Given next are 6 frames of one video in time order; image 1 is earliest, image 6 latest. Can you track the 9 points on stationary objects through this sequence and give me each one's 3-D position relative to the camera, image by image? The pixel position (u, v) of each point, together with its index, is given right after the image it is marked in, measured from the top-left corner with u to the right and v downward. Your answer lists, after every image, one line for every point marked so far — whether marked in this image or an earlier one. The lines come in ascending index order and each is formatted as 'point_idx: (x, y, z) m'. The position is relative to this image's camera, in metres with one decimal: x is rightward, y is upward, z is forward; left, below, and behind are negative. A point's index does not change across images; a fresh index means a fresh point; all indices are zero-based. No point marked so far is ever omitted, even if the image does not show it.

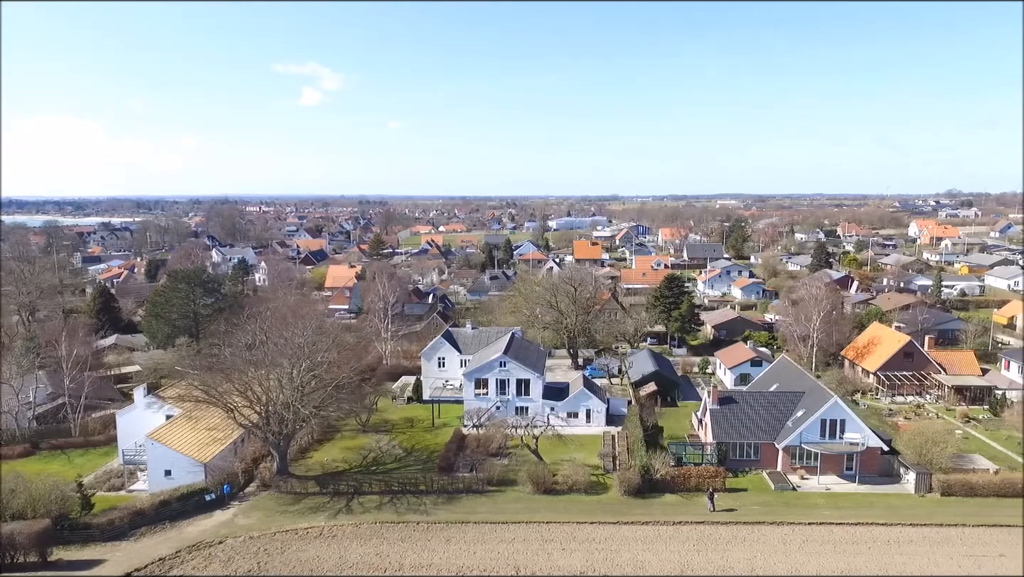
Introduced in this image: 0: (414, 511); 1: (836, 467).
0: (-2.2, -4.9, +15.3) m
1: (+7.7, -4.2, +16.5) m
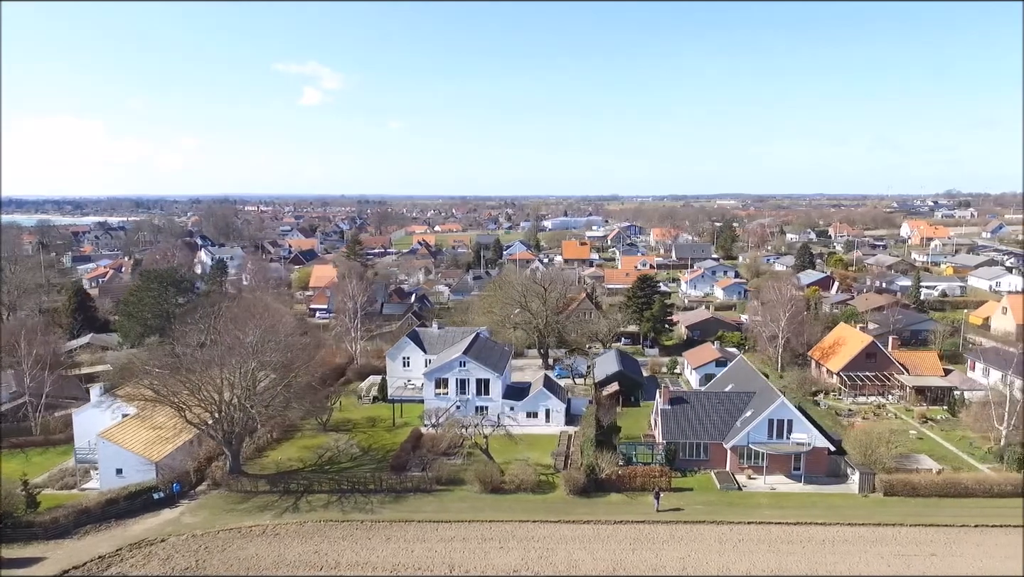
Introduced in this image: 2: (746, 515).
0: (-3.4, -4.9, +15.4) m
1: (+6.5, -4.3, +16.6) m
2: (+4.9, -4.8, +14.7) m
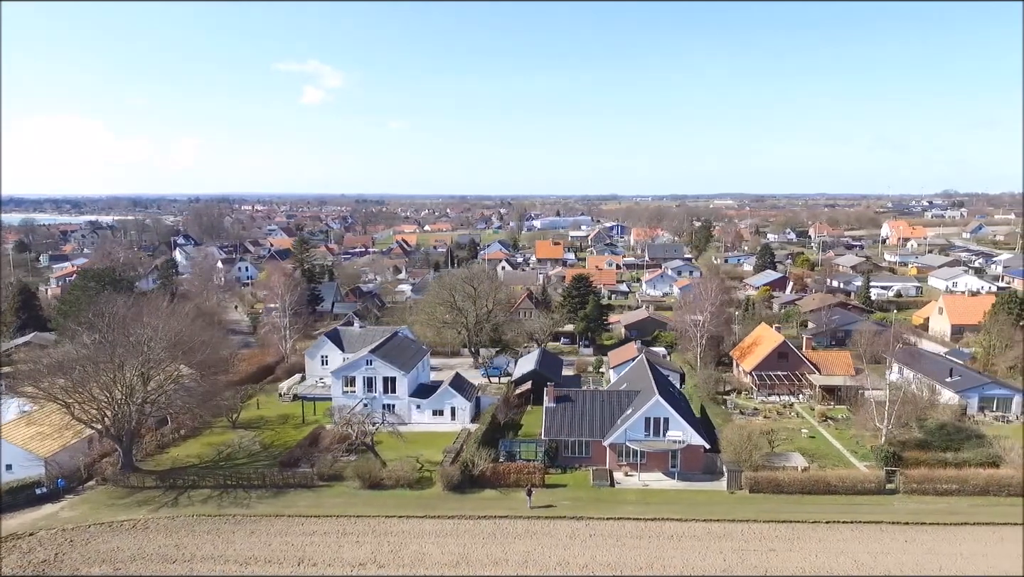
0: (-6.3, -4.9, +15.7) m
1: (+3.6, -4.3, +16.9) m
2: (+2.1, -4.8, +15.0) m
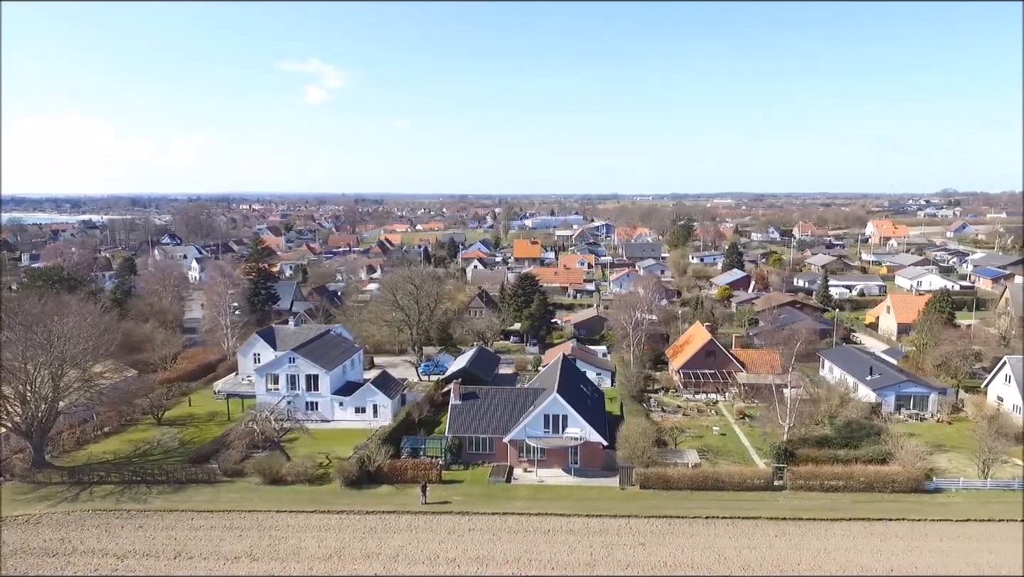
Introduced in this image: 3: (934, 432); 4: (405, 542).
0: (-8.7, -4.8, +15.9) m
1: (+1.2, -4.2, +17.1) m
2: (-0.4, -4.8, +15.2) m
3: (+11.5, -3.9, +19.0) m
4: (-2.1, -5.0, +13.7) m
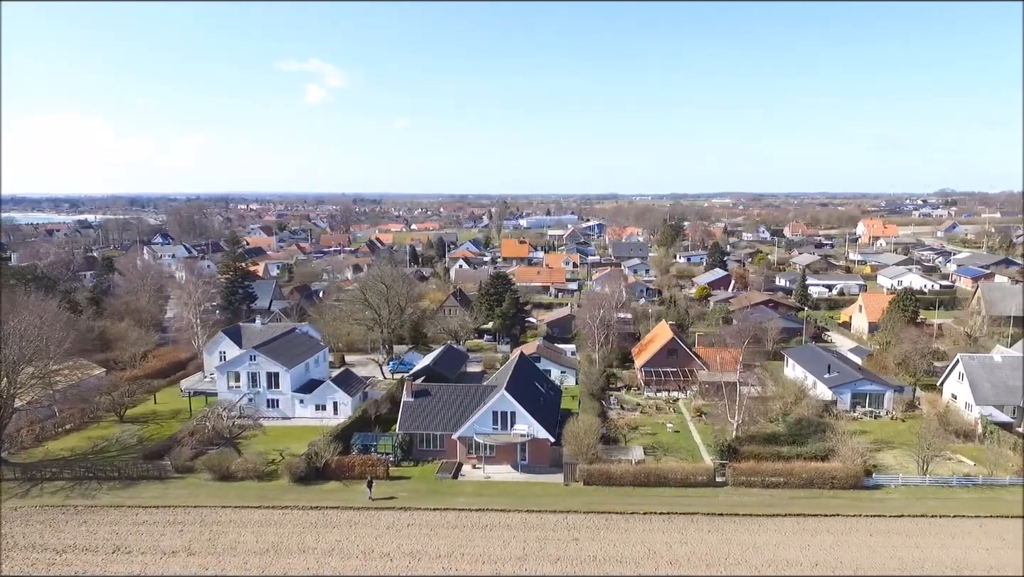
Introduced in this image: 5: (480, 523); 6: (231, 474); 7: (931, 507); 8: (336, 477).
0: (-9.9, -4.8, +16.1) m
1: (-0.1, -4.2, +17.2) m
2: (-1.6, -4.7, +15.3) m
3: (+10.3, -3.9, +19.1) m
4: (-3.4, -4.9, +13.8) m
5: (-0.6, -4.8, +14.3) m
6: (-6.8, -4.5, +16.7) m
7: (+8.7, -4.5, +14.5) m
8: (-4.2, -4.5, +16.6) m
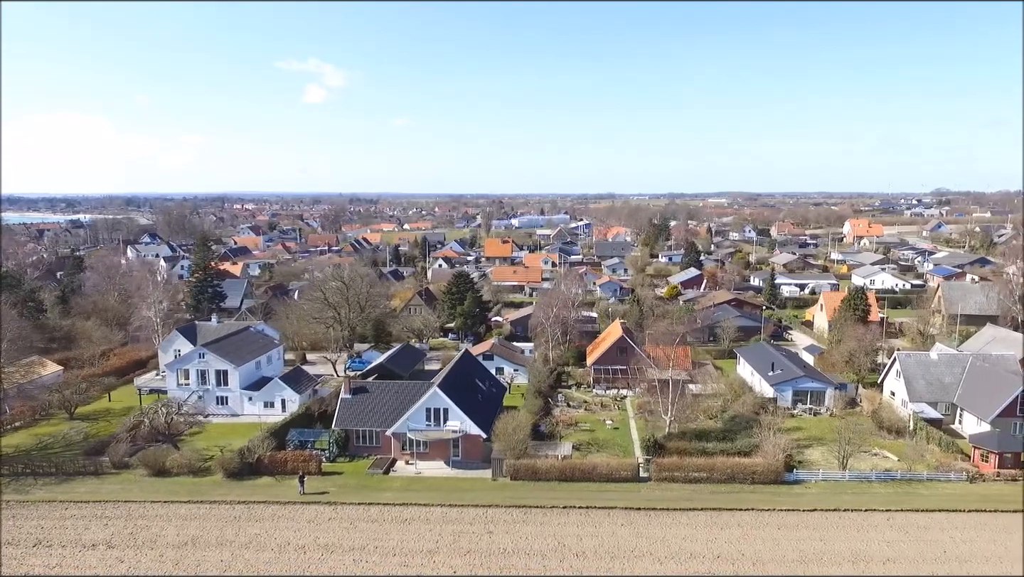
0: (-11.6, -4.7, +16.3) m
1: (-1.7, -4.1, +17.5) m
2: (-3.3, -4.7, +15.5) m
3: (+8.6, -3.8, +19.4) m
4: (-5.0, -4.9, +14.1) m
5: (-2.3, -4.8, +14.5) m
6: (-8.5, -4.4, +17.0) m
7: (+7.1, -4.5, +14.7) m
8: (-5.9, -4.5, +16.9) m
